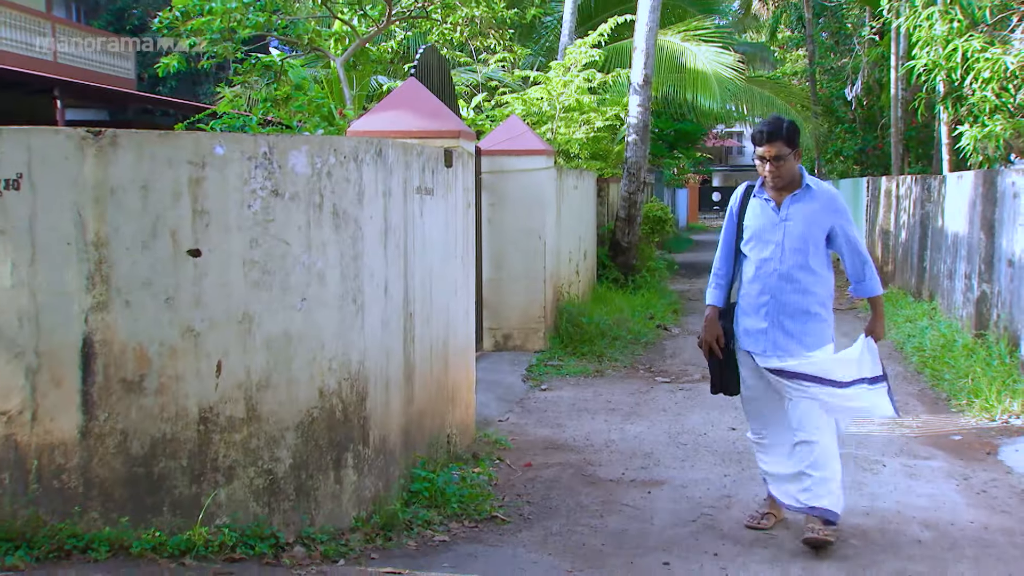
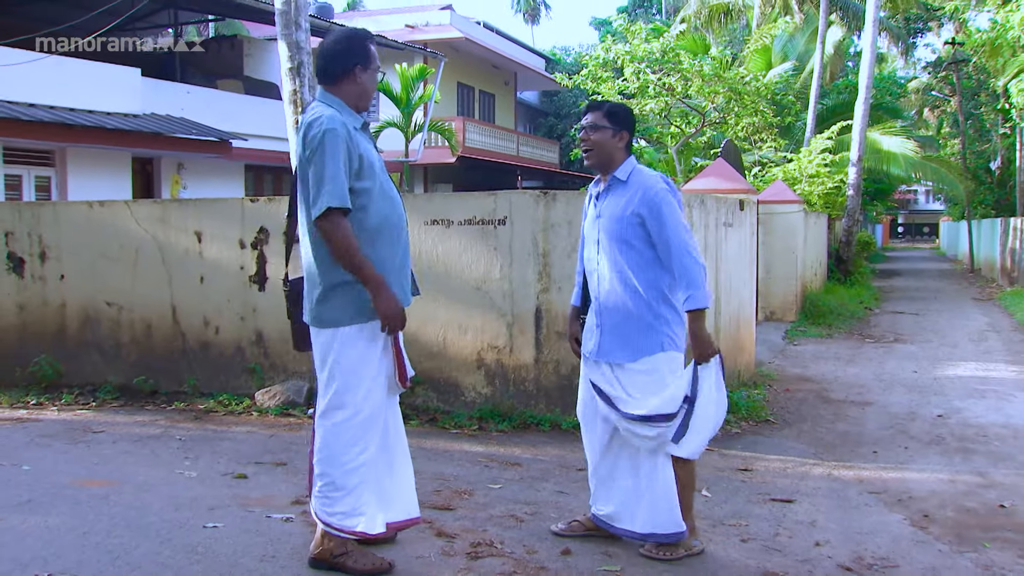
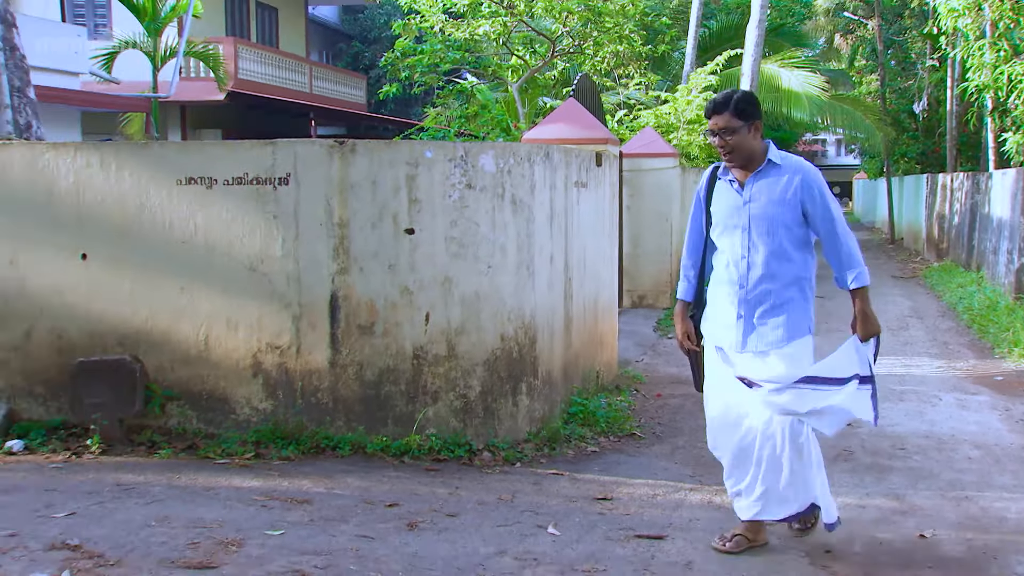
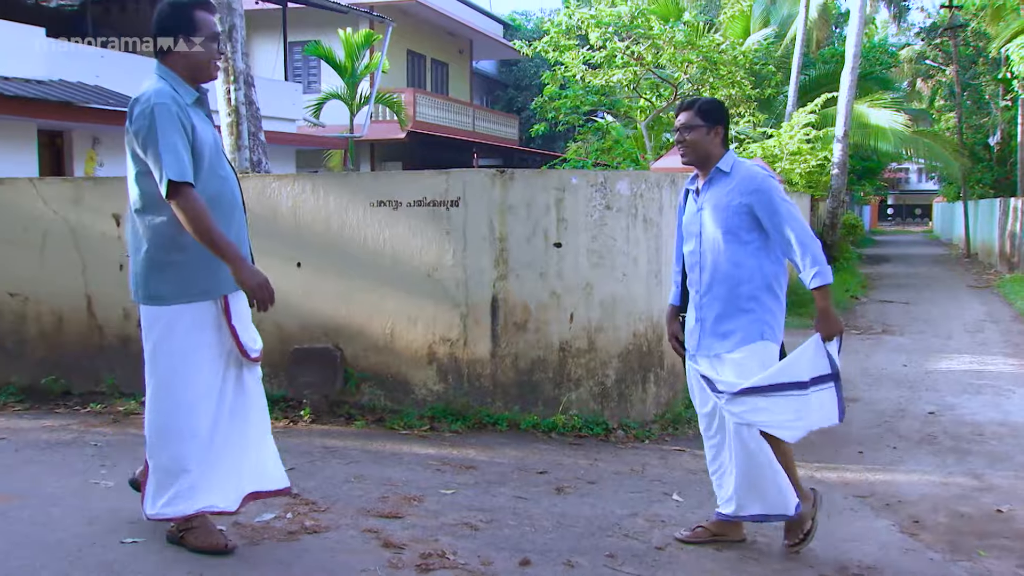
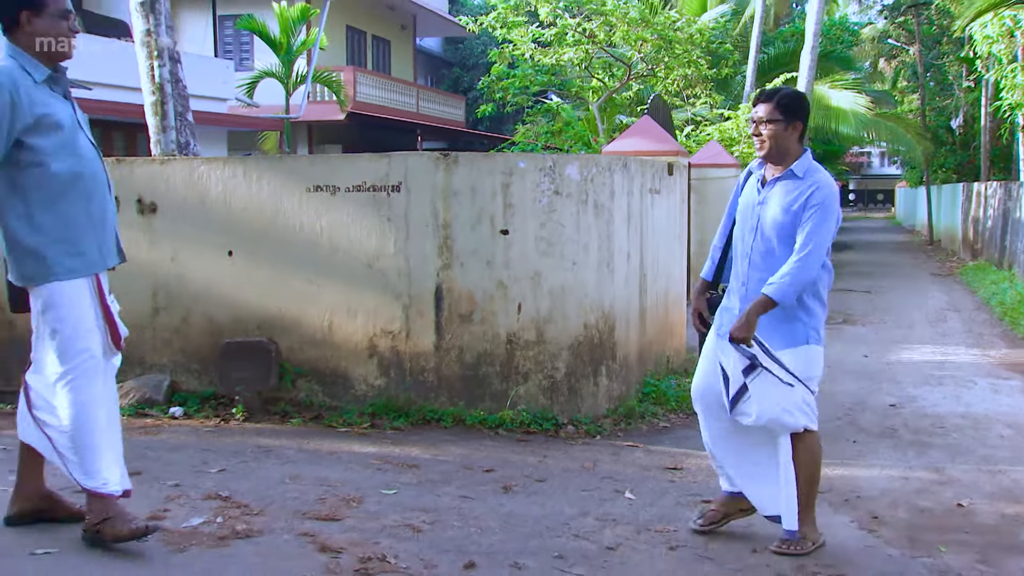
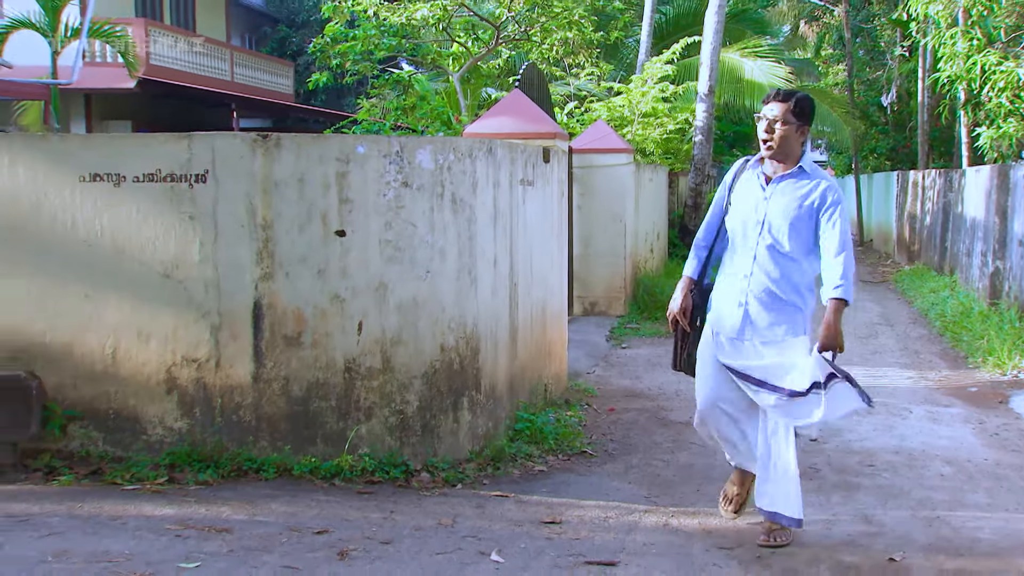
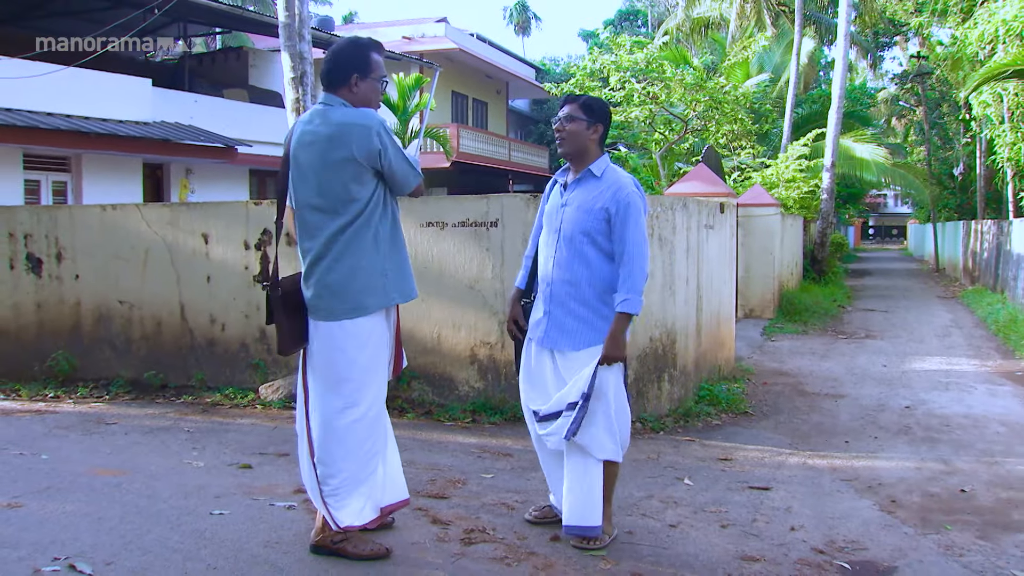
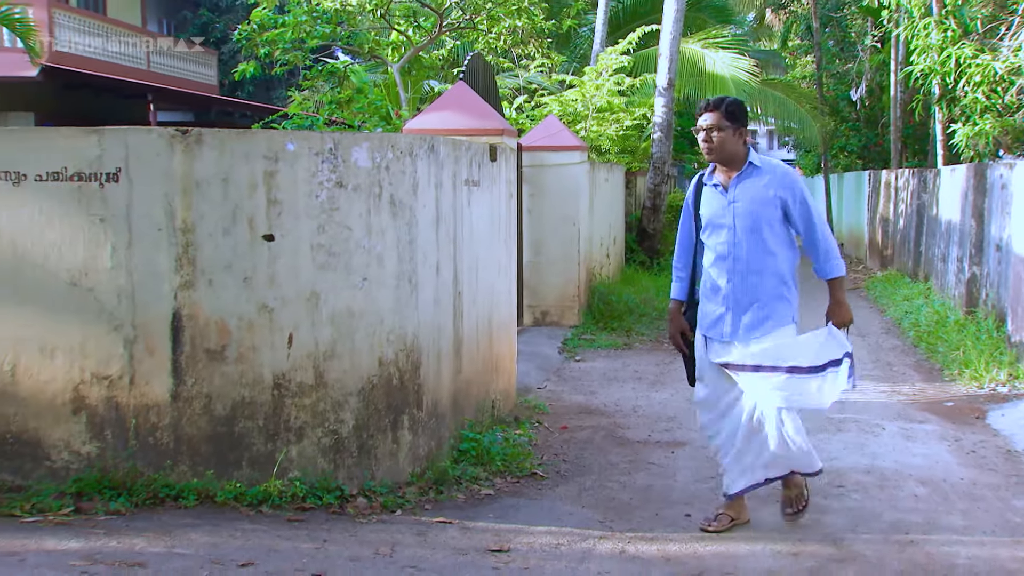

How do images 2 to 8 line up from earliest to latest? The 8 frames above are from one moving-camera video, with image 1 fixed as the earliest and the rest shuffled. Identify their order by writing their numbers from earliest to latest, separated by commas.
8, 6, 3, 5, 4, 2, 7
